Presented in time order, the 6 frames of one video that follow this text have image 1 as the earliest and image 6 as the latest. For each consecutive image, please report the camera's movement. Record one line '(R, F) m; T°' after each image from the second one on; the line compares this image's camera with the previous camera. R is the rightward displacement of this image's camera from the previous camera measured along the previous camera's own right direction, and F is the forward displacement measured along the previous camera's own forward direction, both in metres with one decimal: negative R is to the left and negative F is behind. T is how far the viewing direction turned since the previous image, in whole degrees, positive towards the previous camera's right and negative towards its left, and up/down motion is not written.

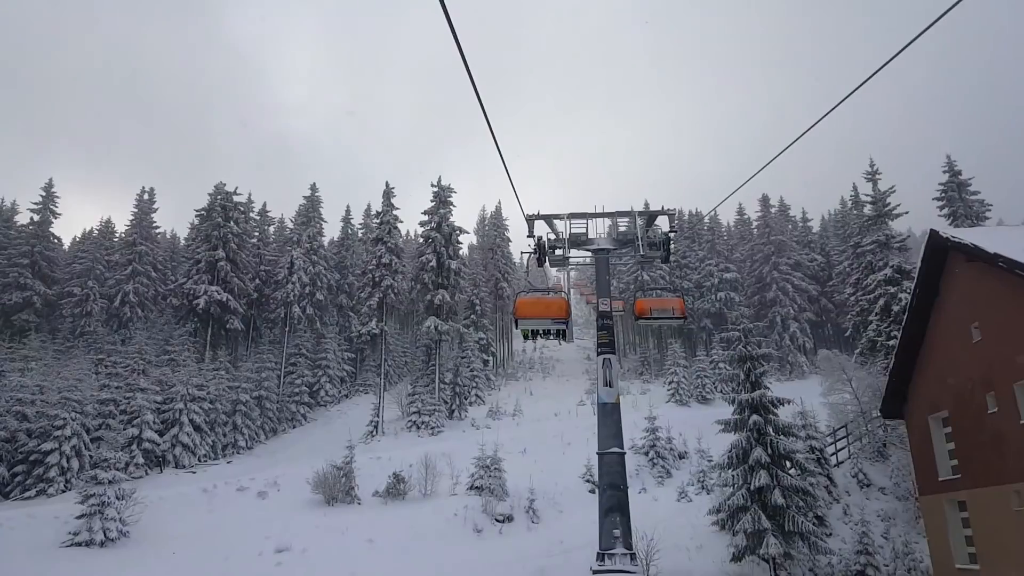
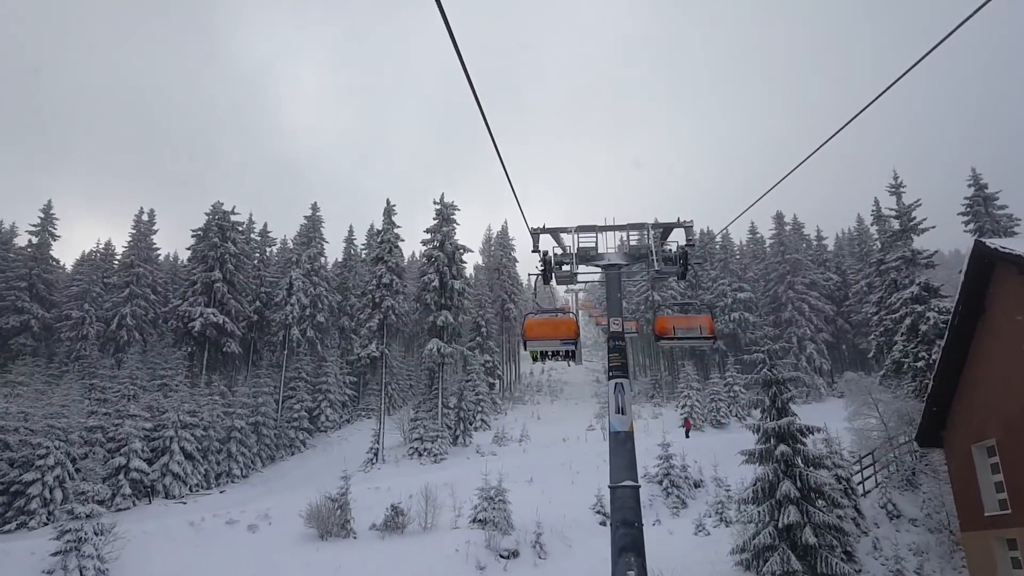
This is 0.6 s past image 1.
(+0.1, +1.3) m; -1°
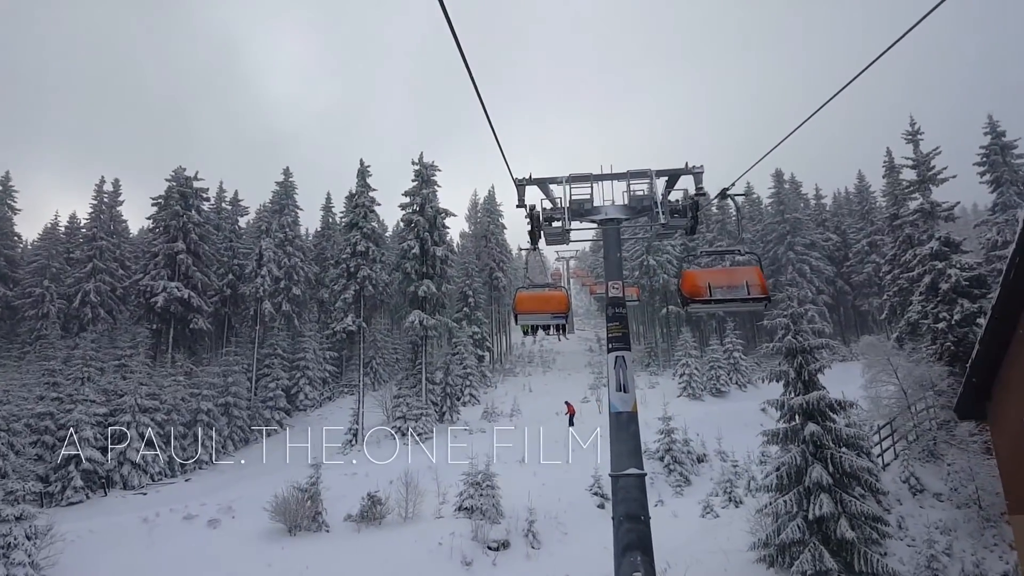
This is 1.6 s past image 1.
(+0.1, +2.2) m; +1°
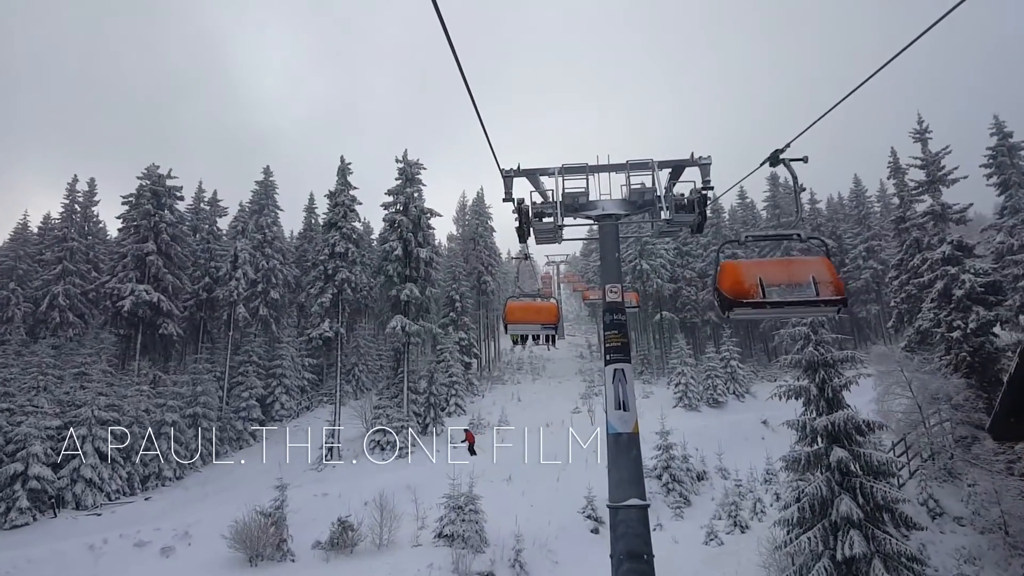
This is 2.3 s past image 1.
(+0.1, +1.6) m; +1°
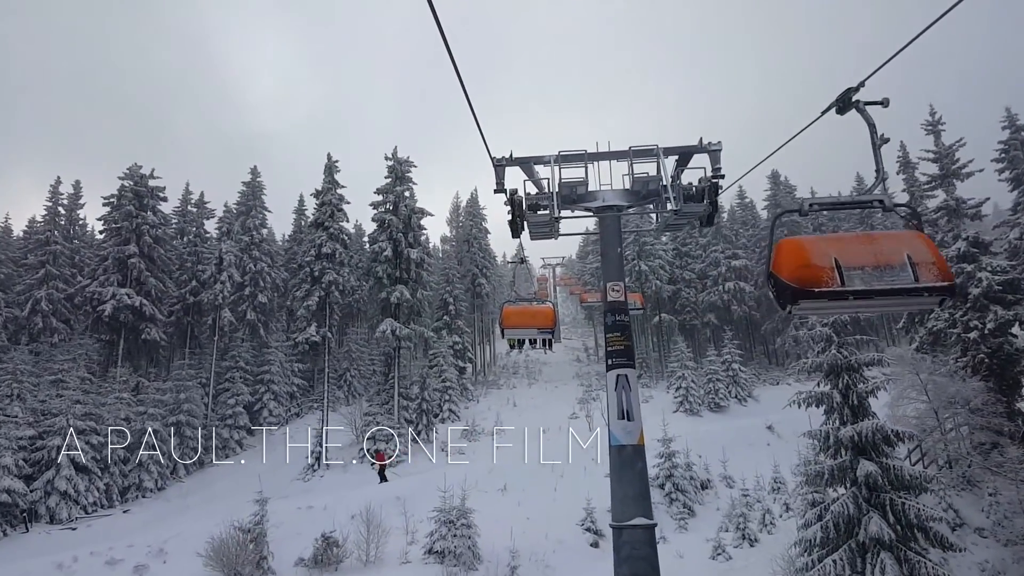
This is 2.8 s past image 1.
(0.0, +1.0) m; 0°
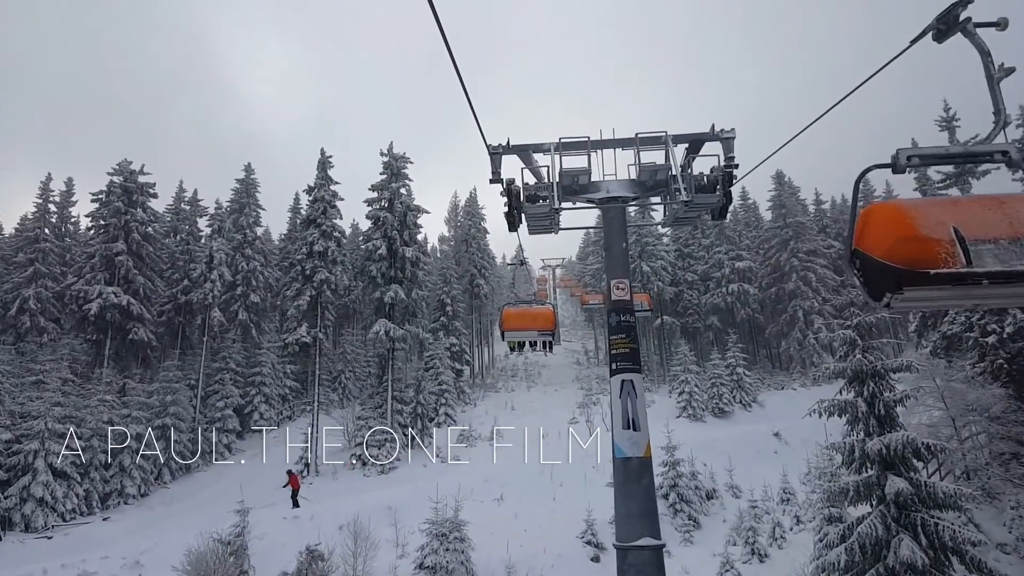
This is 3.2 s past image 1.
(+0.1, +0.9) m; 0°
